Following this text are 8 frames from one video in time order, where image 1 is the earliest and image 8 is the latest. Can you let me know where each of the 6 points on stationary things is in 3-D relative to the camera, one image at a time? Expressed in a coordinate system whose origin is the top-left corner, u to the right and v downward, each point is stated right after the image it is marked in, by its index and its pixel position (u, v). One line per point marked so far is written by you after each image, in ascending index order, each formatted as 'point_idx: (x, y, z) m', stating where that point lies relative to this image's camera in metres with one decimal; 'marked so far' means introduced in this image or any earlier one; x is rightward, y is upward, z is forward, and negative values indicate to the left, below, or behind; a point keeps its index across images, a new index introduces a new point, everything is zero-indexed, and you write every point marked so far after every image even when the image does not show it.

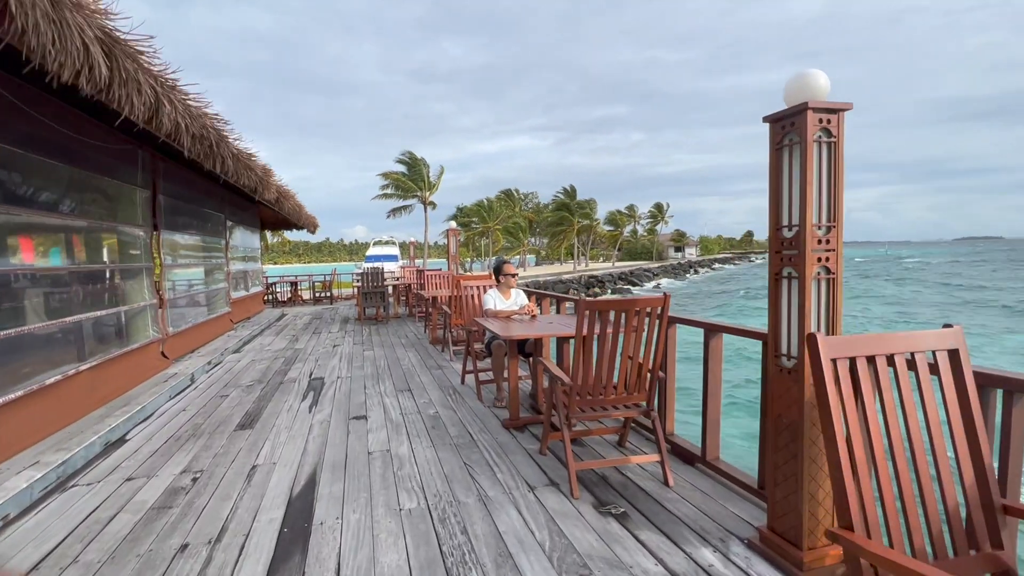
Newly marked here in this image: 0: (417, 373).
0: (-1.0, -0.9, +5.2) m
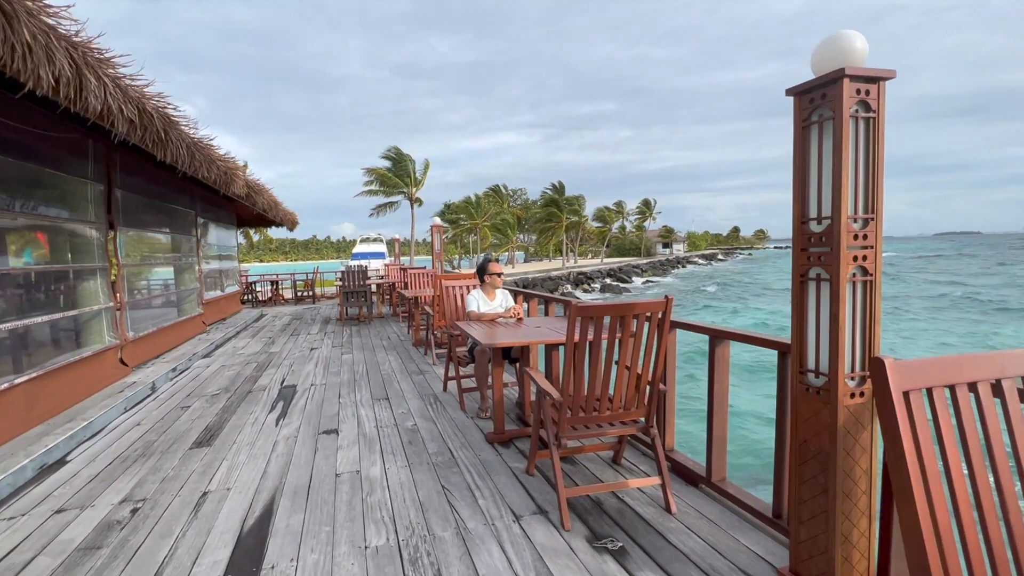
0: (-1.1, -0.9, +4.9) m
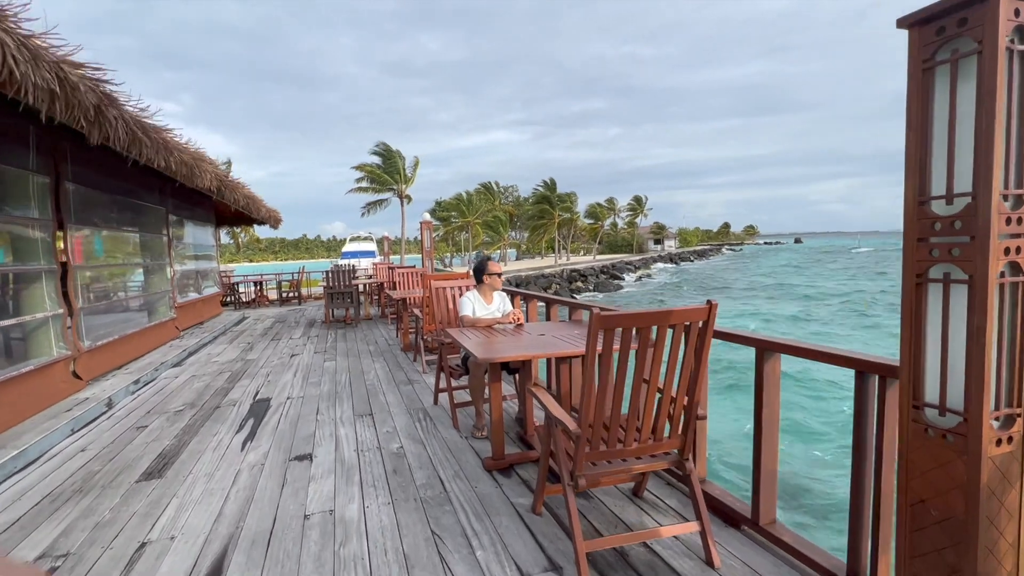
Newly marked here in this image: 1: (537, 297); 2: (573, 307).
0: (-1.1, -0.9, +4.4) m
1: (+0.2, -0.1, +4.2) m
2: (+0.4, -0.1, +3.6) m
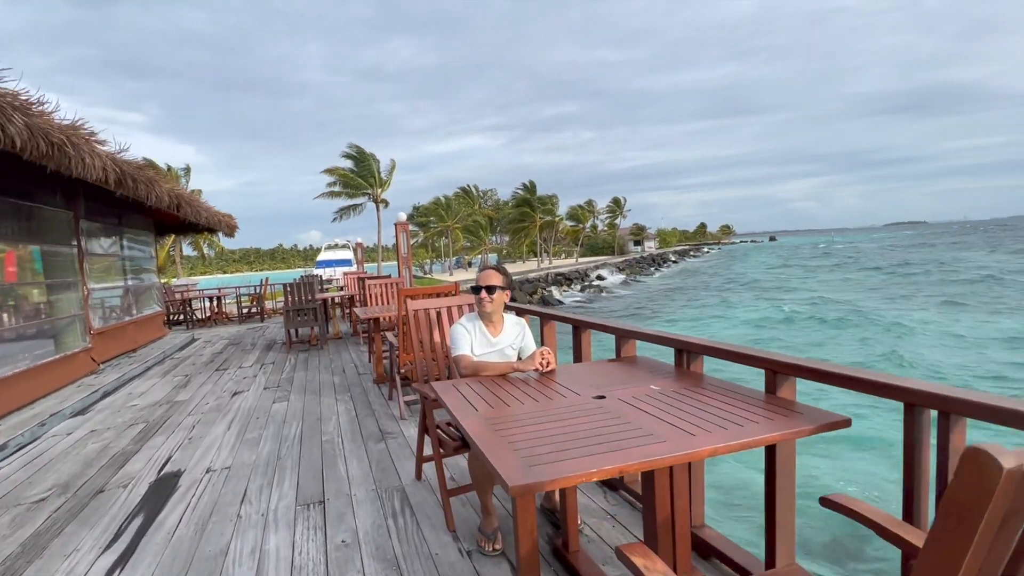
0: (-1.1, -1.0, +3.2) m
1: (+0.3, -0.2, +3.0) m
2: (+0.5, -0.2, +2.4) m
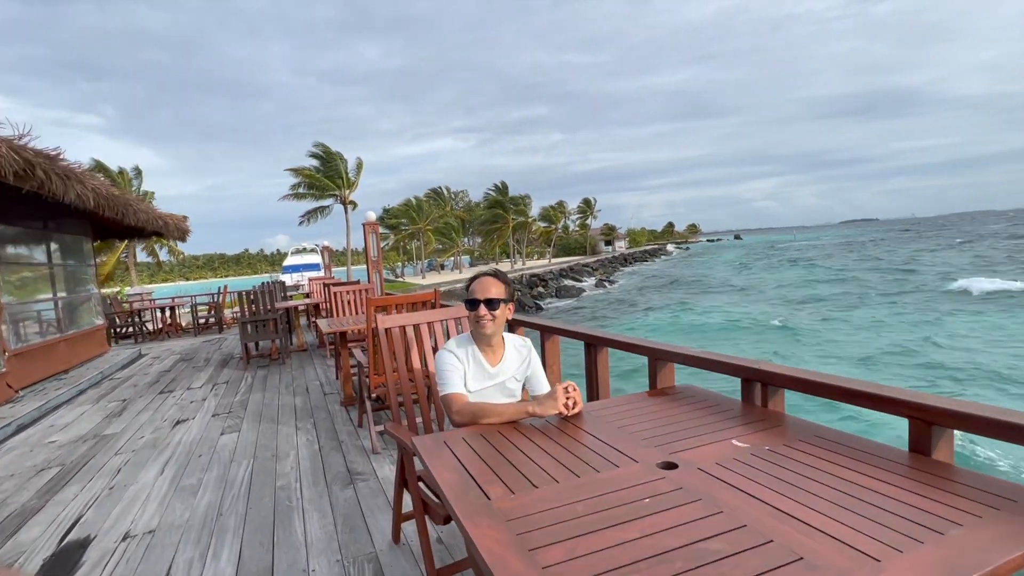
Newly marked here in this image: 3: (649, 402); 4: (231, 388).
0: (-1.1, -1.1, +2.5) m
1: (+0.3, -0.2, +2.5) m
2: (+0.5, -0.3, +1.9) m
3: (+0.5, -0.4, +1.6) m
4: (-3.0, -1.1, +5.5) m
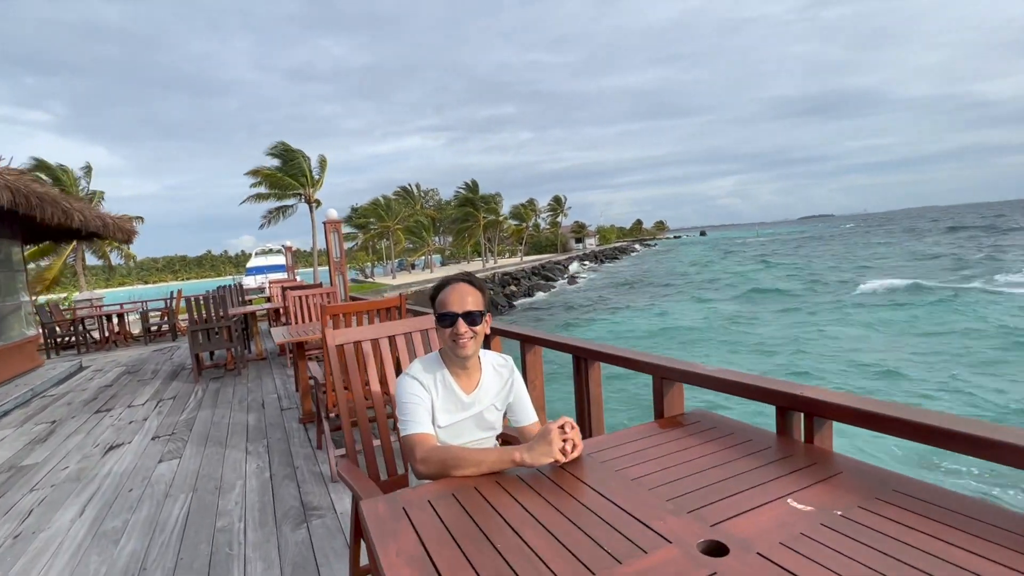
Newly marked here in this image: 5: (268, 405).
0: (-1.2, -1.1, +2.2) m
1: (+0.2, -0.2, +2.1) m
2: (+0.5, -0.3, +1.6) m
3: (+0.4, -0.4, +1.3) m
4: (-3.3, -1.1, +5.0) m
5: (-2.2, -1.1, +4.7) m
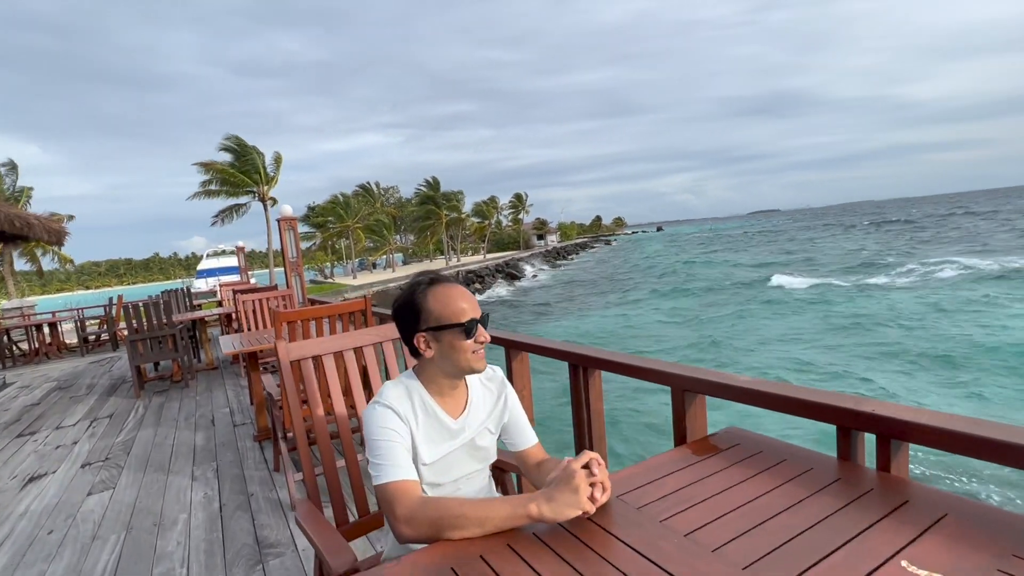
0: (-1.2, -1.2, +1.8) m
1: (+0.1, -0.2, +1.9) m
2: (+0.4, -0.3, +1.4) m
3: (+0.4, -0.4, +1.1) m
4: (-3.5, -1.2, +4.5) m
5: (-2.5, -1.1, +4.2) m
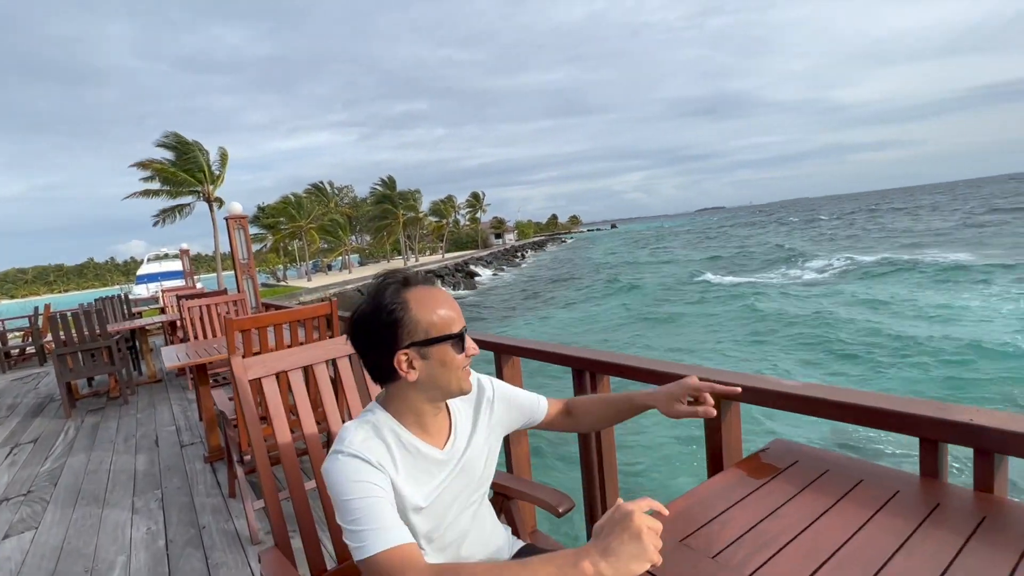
0: (-1.2, -1.2, +1.5) m
1: (+0.1, -0.2, +1.7) m
2: (+0.5, -0.3, +1.2) m
3: (+0.5, -0.4, +0.9) m
4: (-3.7, -1.3, +4.0) m
5: (-2.6, -1.2, +3.8) m
